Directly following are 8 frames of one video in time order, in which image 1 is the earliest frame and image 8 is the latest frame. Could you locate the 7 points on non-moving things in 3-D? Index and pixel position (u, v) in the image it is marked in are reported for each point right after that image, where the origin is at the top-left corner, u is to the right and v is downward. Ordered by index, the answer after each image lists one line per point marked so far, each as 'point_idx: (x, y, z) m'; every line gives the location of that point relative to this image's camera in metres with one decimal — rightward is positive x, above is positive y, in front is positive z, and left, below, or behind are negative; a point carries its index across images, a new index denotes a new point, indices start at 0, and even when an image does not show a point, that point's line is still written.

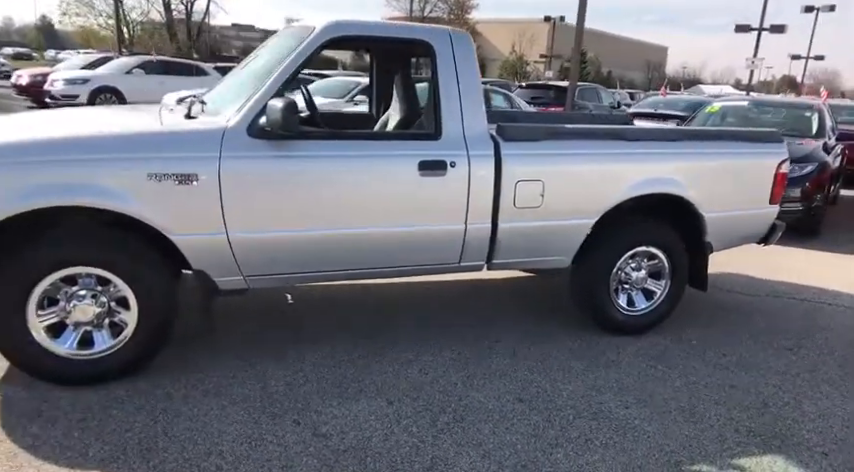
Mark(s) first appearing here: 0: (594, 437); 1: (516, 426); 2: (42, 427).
0: (+0.8, -1.0, +2.9) m
1: (+0.4, -0.9, +2.9) m
2: (-1.7, -0.9, +2.7) m
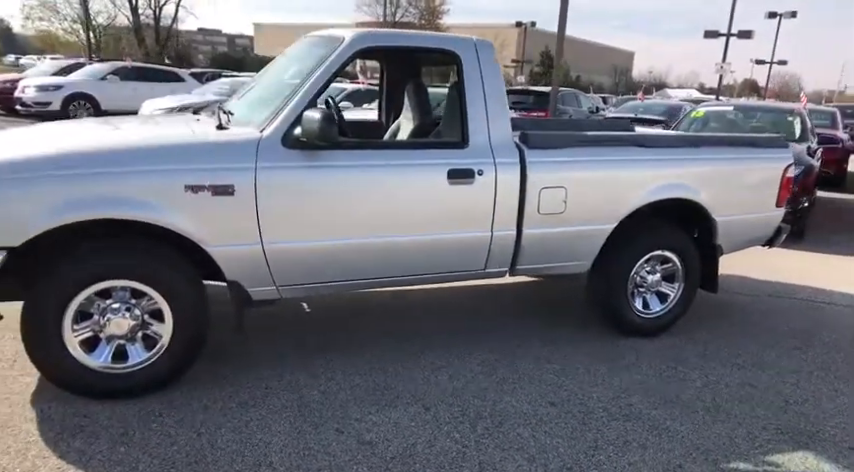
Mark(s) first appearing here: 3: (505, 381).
0: (+1.0, -1.0, +2.9) m
1: (+0.6, -1.0, +3.0) m
2: (-1.5, -0.9, +2.6) m
3: (+0.5, -0.8, +3.5) m
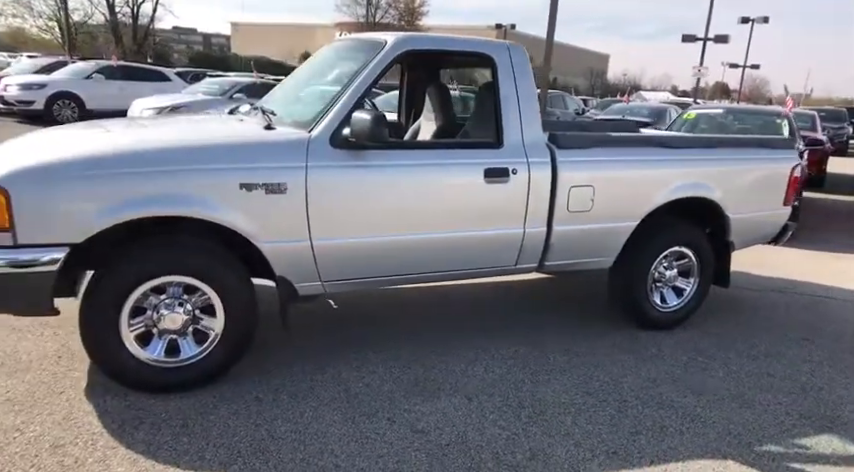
0: (+1.3, -1.0, +3.1) m
1: (+0.9, -0.9, +3.1) m
2: (-1.3, -0.9, +2.7) m
3: (+0.7, -0.8, +3.6) m
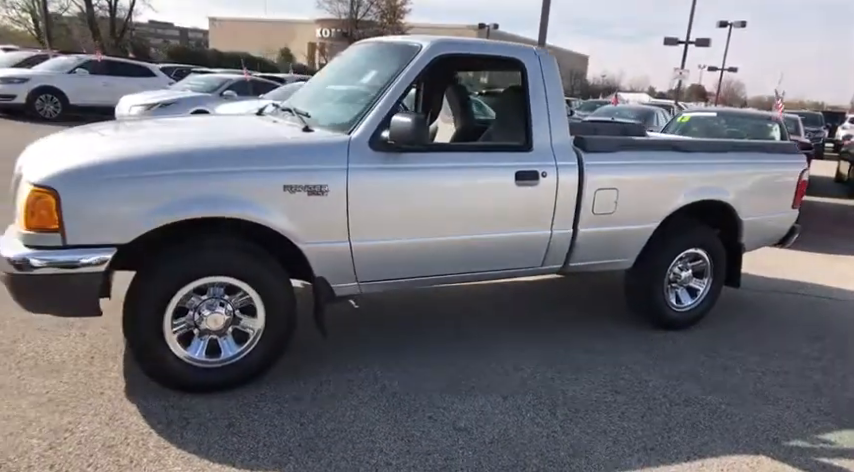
0: (+1.5, -1.0, +3.2) m
1: (+1.1, -1.0, +3.2) m
2: (-1.1, -0.9, +2.7) m
3: (+0.9, -0.8, +3.7) m
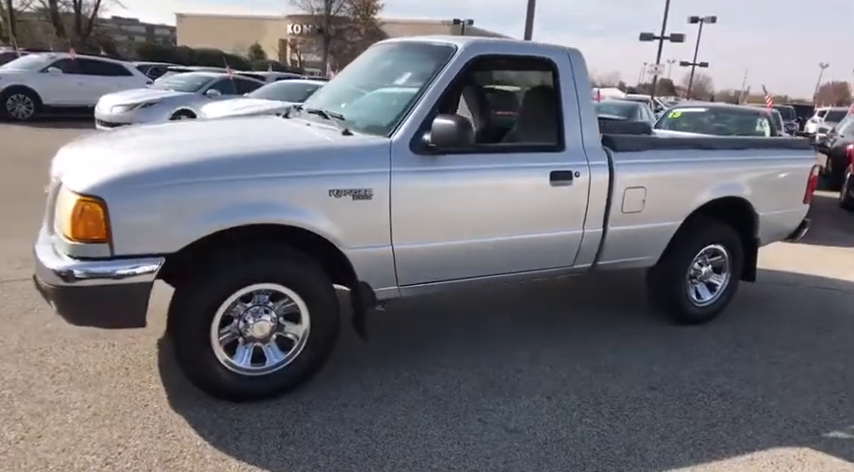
0: (+1.7, -1.0, +3.3) m
1: (+1.3, -1.0, +3.3) m
2: (-0.8, -0.9, +2.7) m
3: (+1.1, -0.8, +3.7) m
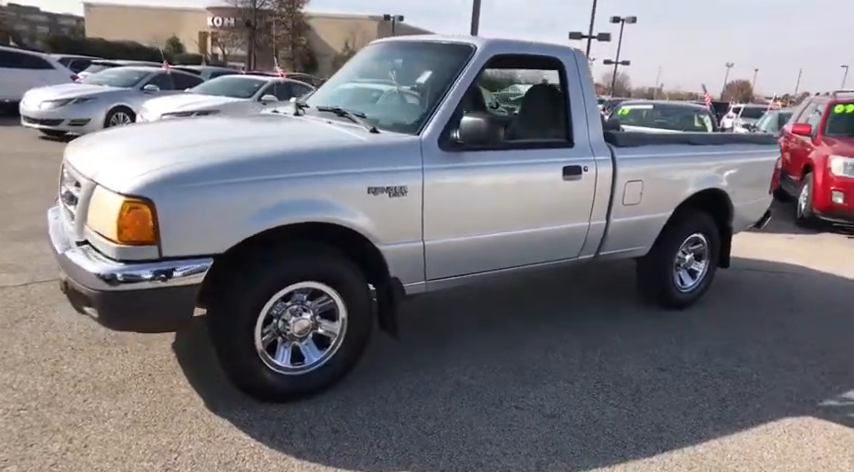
0: (+1.9, -0.9, +3.5) m
1: (+1.5, -0.9, +3.5) m
2: (-0.5, -0.9, +2.7) m
3: (+1.2, -0.8, +3.9) m
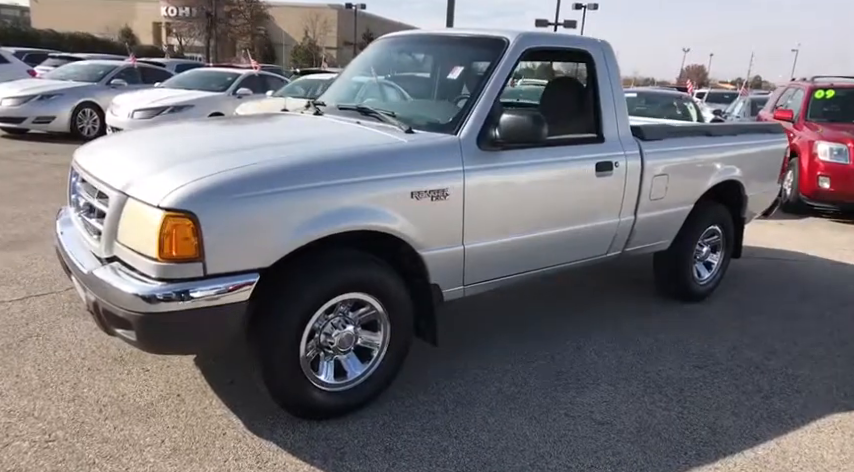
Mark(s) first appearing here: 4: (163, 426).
0: (+2.1, -0.9, +3.5) m
1: (+1.7, -0.9, +3.5) m
2: (-0.3, -1.0, +2.6) m
3: (+1.4, -0.8, +3.9) m
4: (-1.2, -0.9, +2.7) m
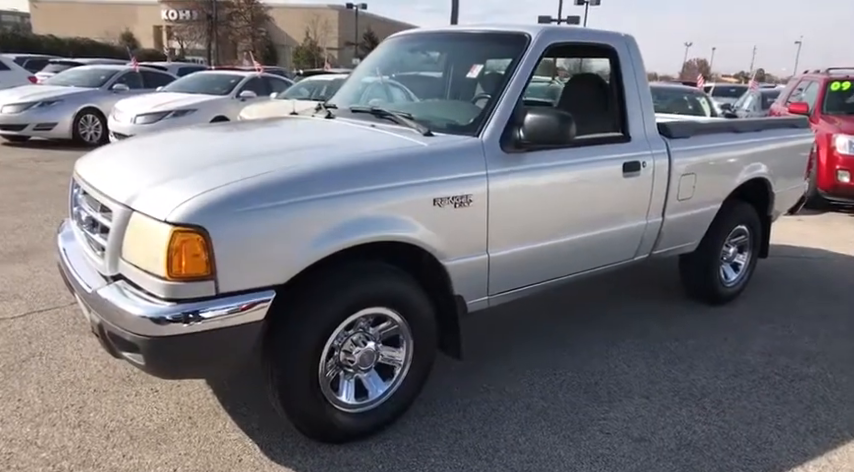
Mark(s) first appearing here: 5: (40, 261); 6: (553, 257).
0: (+2.2, -0.9, +3.3) m
1: (+1.8, -0.9, +3.3) m
2: (-0.2, -1.0, +2.4) m
3: (+1.5, -0.8, +3.7) m
4: (-1.1, -0.9, +2.6) m
5: (-3.4, -0.2, +5.2) m
6: (+0.7, -0.1, +3.3) m
